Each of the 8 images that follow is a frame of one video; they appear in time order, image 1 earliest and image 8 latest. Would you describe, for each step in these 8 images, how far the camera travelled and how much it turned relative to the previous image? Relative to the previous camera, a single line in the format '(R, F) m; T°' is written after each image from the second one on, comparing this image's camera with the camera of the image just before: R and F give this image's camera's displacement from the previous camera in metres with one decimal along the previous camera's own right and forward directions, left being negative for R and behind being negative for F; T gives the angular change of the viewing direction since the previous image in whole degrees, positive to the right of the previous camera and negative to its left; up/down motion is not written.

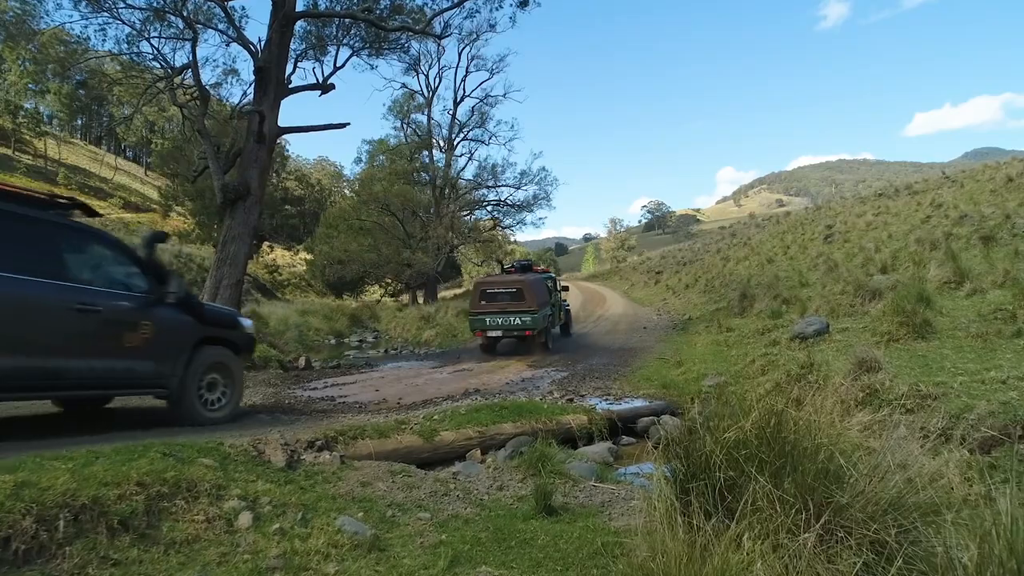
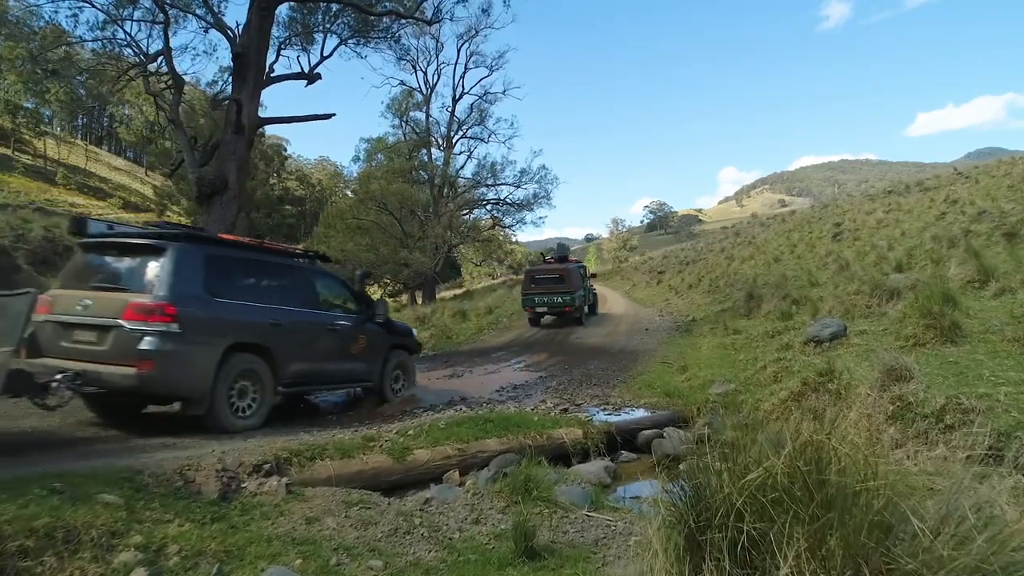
(+0.2, +0.9) m; 0°
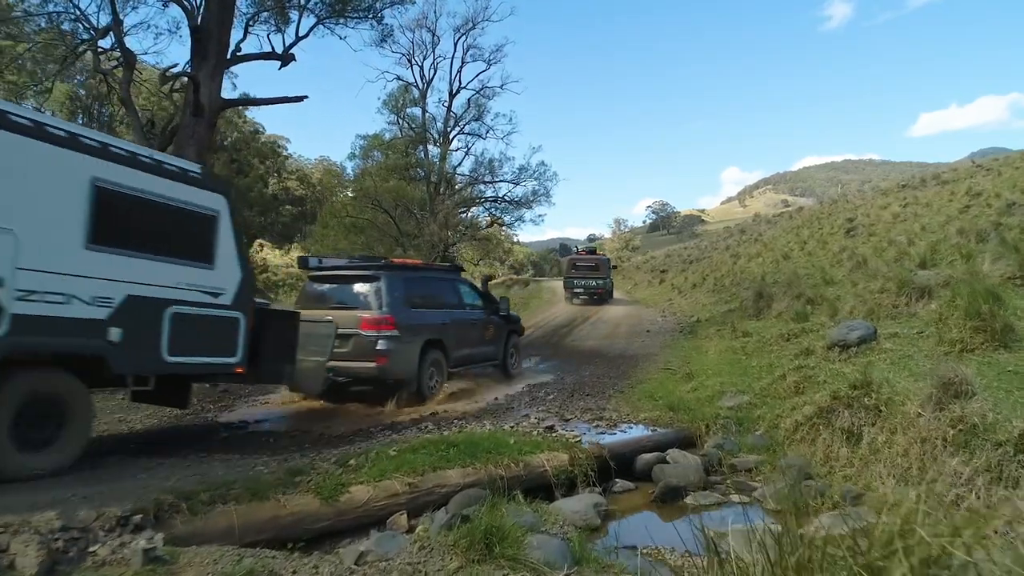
(+0.3, +1.4) m; 0°
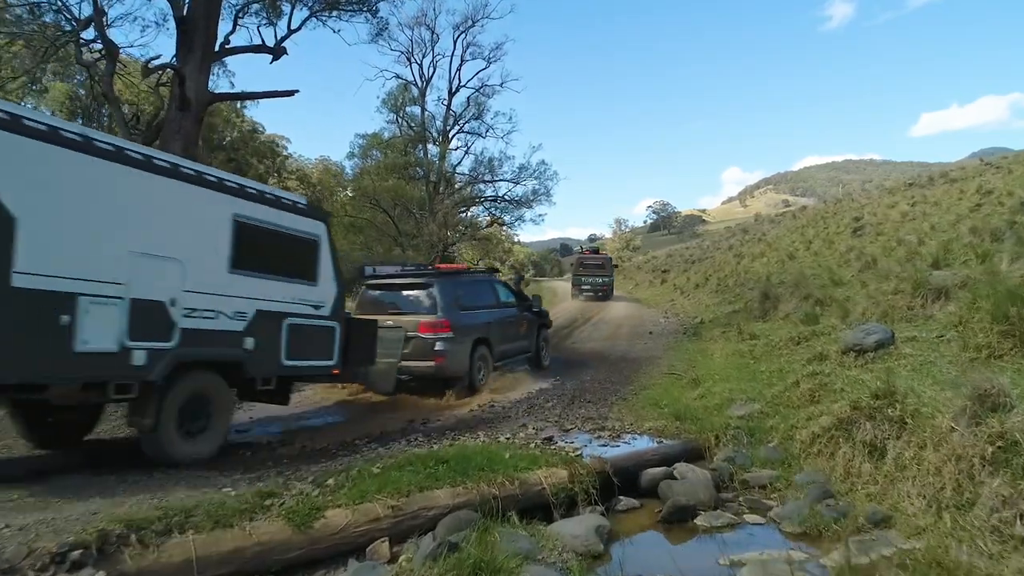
(+0.1, +0.5) m; 0°
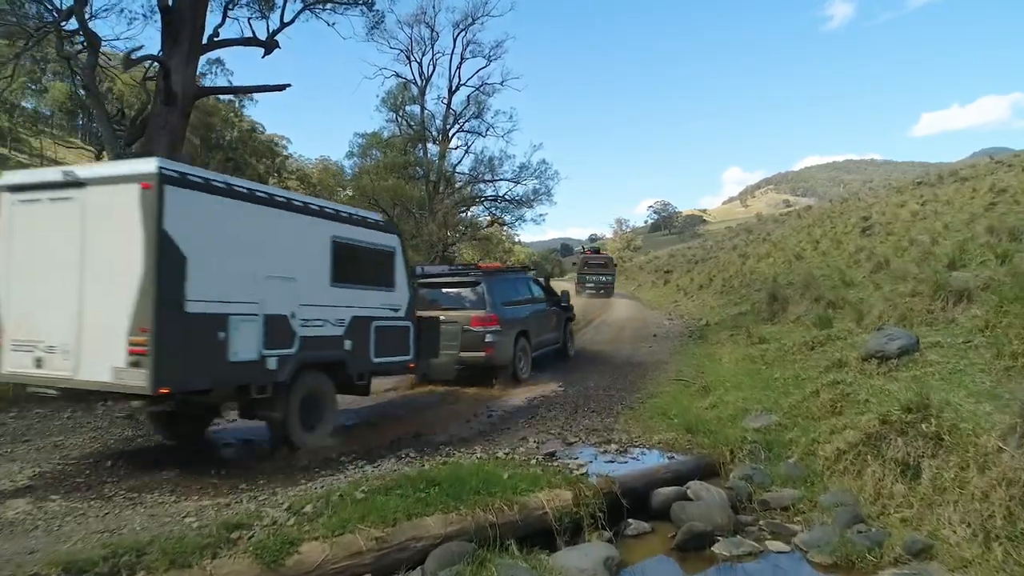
(0.0, +0.6) m; 0°
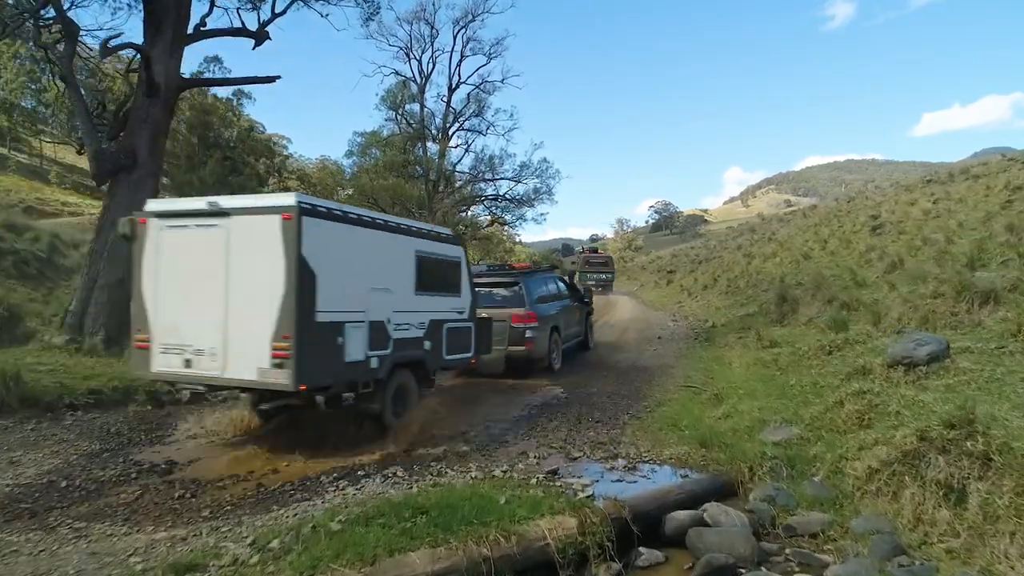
(0.0, +0.6) m; 0°
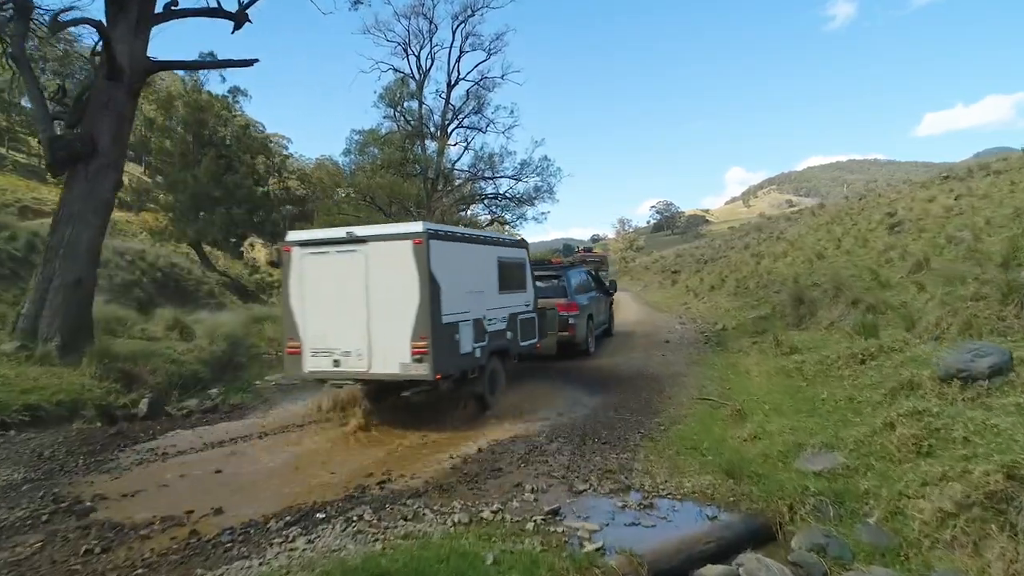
(+0.1, +1.1) m; 0°
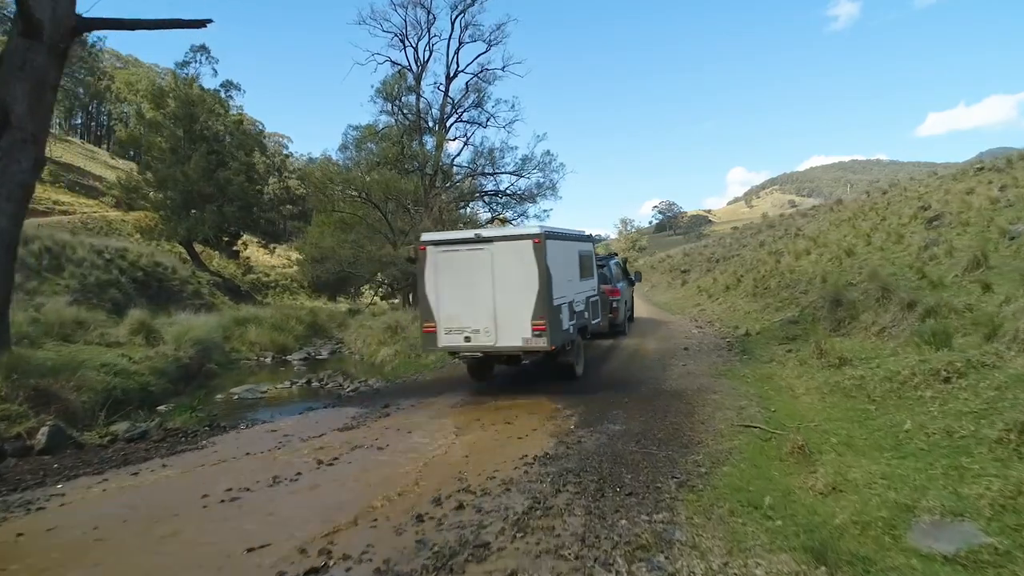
(+0.1, +1.9) m; 0°
